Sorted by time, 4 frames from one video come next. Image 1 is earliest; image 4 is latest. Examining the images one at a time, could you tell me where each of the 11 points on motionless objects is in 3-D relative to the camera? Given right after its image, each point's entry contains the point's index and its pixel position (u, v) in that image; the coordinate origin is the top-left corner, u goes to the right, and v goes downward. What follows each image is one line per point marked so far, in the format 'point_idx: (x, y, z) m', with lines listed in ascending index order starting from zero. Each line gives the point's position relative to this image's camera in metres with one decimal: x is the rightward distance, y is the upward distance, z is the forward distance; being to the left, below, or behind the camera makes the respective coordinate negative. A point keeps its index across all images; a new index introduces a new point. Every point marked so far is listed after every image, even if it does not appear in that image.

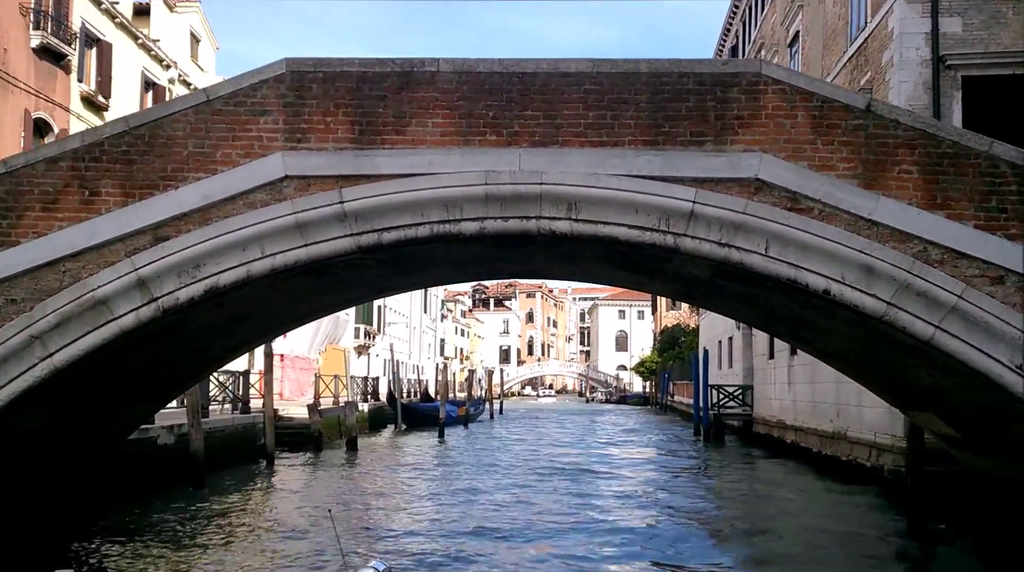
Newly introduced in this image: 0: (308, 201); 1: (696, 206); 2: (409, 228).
0: (-1.4, +0.6, +6.6) m
1: (+1.2, +0.5, +6.6) m
2: (-0.7, +0.4, +6.7) m
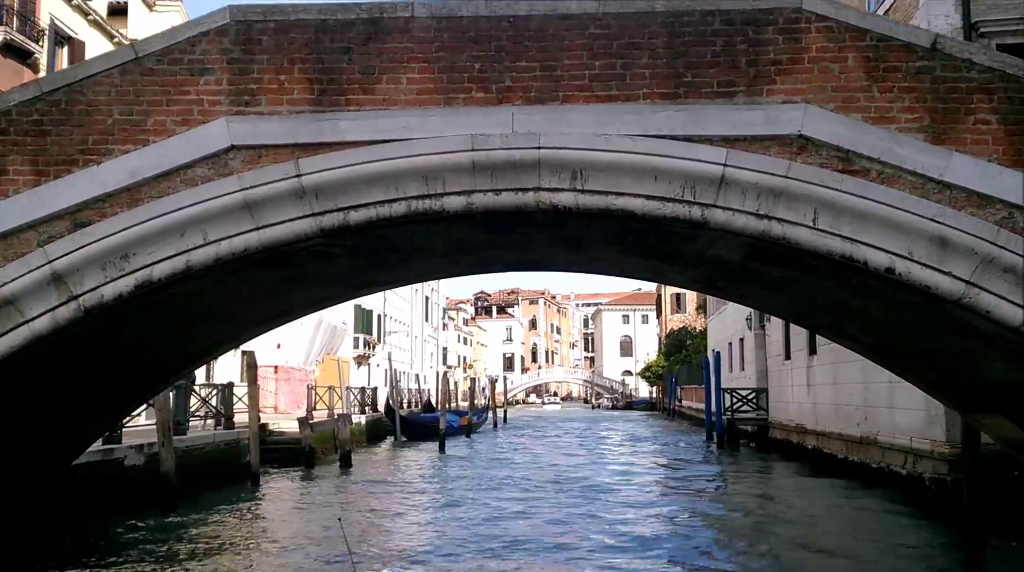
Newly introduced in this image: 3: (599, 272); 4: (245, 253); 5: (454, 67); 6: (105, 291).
0: (-1.4, +0.6, +5.4) m
1: (+1.2, +0.7, +5.4) m
2: (-0.7, +0.5, +5.6) m
3: (+0.7, +0.1, +8.0) m
4: (-1.5, +0.2, +5.6) m
5: (-0.3, +1.3, +5.6) m
6: (-2.3, 0.0, +5.4) m
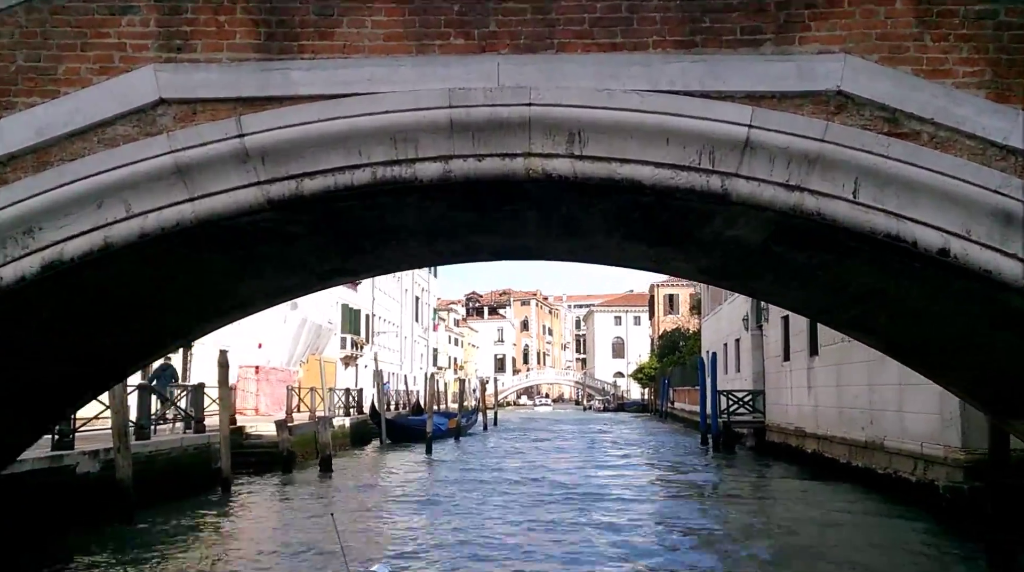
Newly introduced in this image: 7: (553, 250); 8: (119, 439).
0: (-1.5, +0.7, +4.5) m
1: (+1.1, +0.7, +4.6) m
2: (-0.8, +0.5, +4.7) m
3: (+0.6, +0.2, +7.1) m
4: (-1.6, +0.3, +4.7) m
5: (-0.4, +1.3, +4.7) m
6: (-2.3, +0.1, +4.5) m
7: (+0.3, +0.3, +6.9) m
8: (-4.4, -1.7, +10.9) m
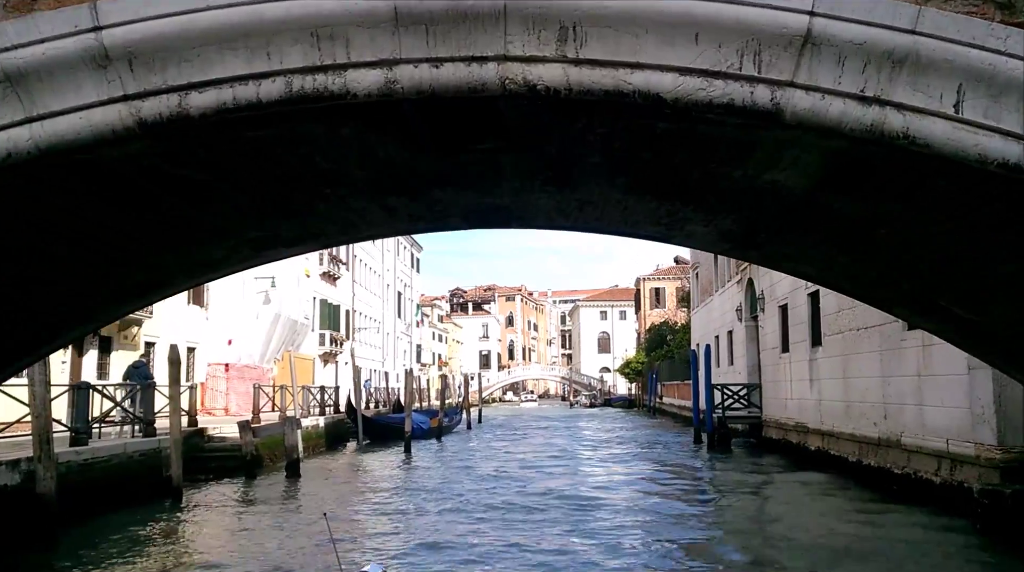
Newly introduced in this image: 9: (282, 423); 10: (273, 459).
0: (-1.6, +0.9, +3.2) m
1: (+1.0, +0.9, +3.3) m
2: (-0.9, +0.7, +3.4) m
3: (+0.5, +0.4, +5.8) m
4: (-1.7, +0.4, +3.3) m
5: (-0.5, +1.5, +3.4) m
6: (-2.4, +0.2, +3.2) m
7: (+0.2, +0.4, +5.6) m
8: (-4.6, -1.6, +9.5) m
9: (-4.1, -2.5, +17.6) m
10: (-4.3, -3.1, +17.8) m
